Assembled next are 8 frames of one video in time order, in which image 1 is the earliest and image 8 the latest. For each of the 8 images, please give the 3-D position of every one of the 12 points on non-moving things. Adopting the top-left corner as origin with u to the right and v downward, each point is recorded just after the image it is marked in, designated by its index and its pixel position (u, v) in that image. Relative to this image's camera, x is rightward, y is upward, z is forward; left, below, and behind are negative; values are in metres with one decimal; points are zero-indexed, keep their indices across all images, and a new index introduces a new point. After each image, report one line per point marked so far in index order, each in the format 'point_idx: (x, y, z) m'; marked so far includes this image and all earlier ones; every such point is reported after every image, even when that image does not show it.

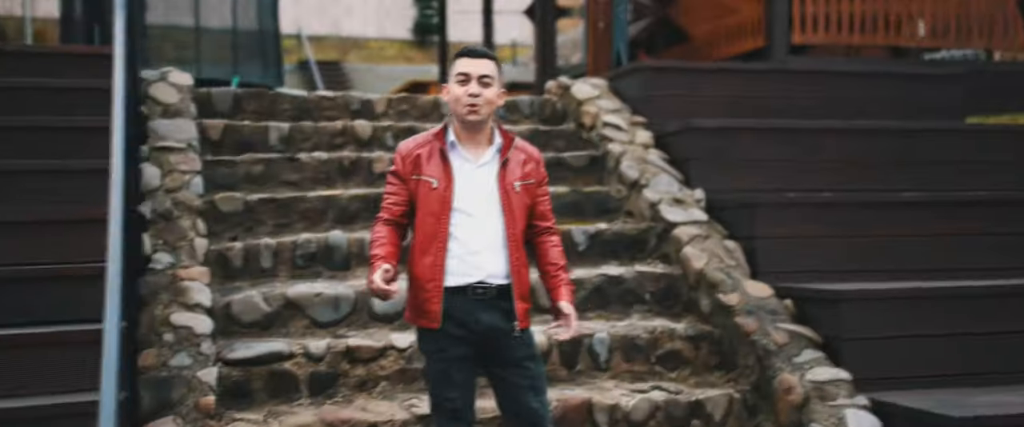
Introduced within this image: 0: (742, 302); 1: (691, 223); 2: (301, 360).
0: (+0.8, -0.3, +3.6) m
1: (+0.7, 0.0, +4.0) m
2: (-0.6, -0.5, +3.3) m
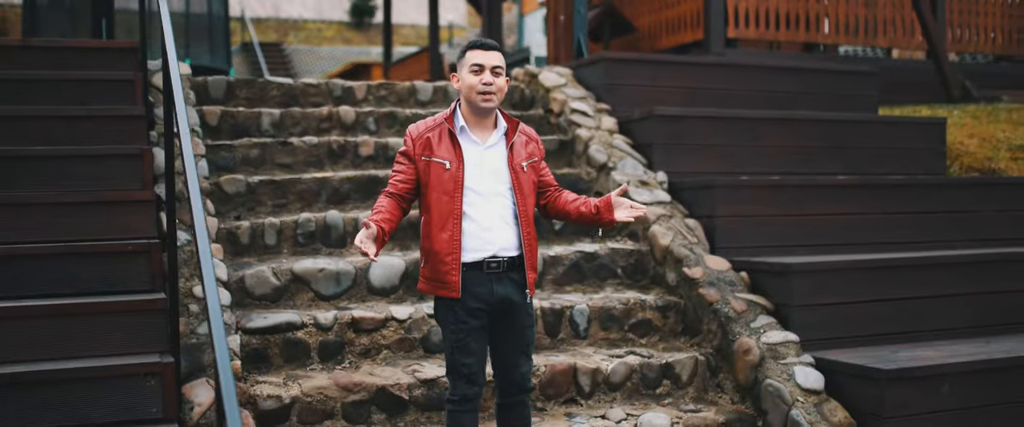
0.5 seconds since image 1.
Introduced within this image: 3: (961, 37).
0: (+0.7, -0.2, +4.0) m
1: (+0.6, 0.0, +4.4) m
2: (-0.6, -0.4, +3.6) m
3: (+3.2, +1.3, +8.0) m
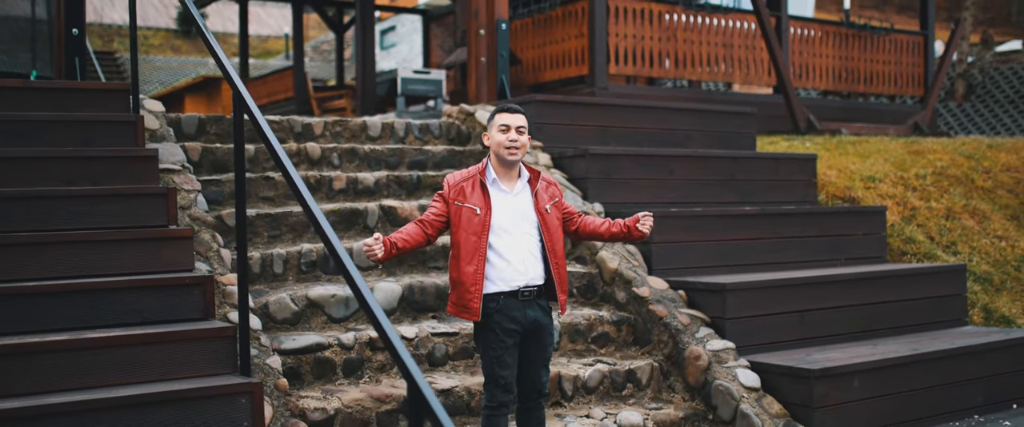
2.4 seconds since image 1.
0: (+0.6, -0.3, +4.8) m
1: (+0.4, -0.1, +5.1) m
2: (-0.7, -0.5, +4.1) m
3: (+2.4, +1.1, +9.1) m
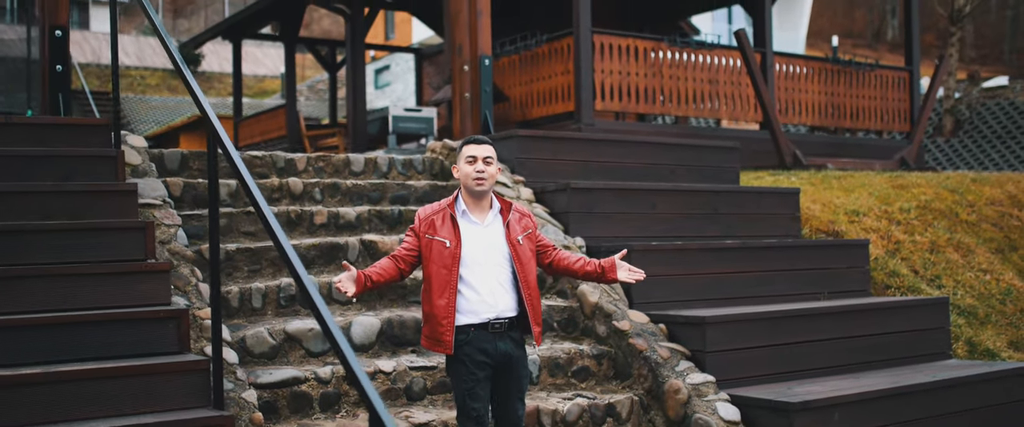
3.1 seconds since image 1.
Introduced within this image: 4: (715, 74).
0: (+0.5, -0.5, +4.8) m
1: (+0.3, -0.2, +5.1) m
2: (-0.7, -0.6, +4.1) m
3: (+2.3, +0.9, +9.2) m
4: (+1.6, +1.1, +8.9) m
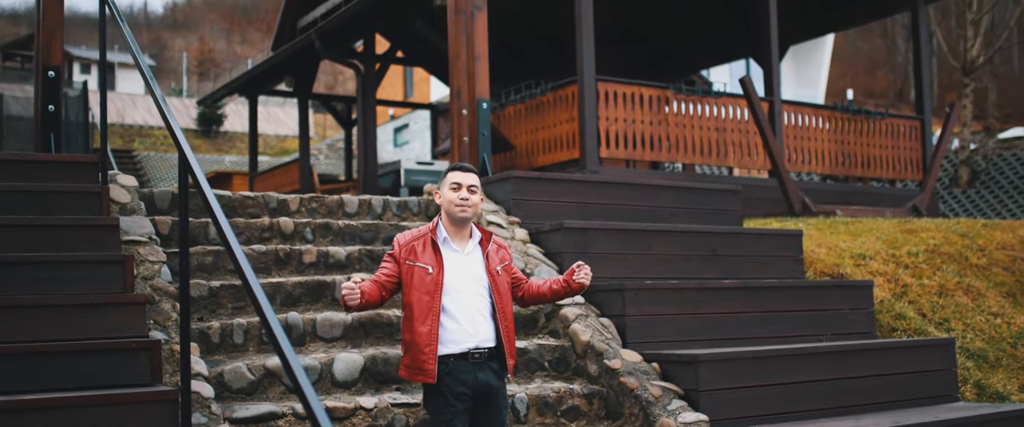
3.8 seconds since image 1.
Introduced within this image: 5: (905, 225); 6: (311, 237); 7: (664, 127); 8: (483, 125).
0: (+0.5, -0.6, +4.6) m
1: (+0.3, -0.4, +5.0) m
2: (-0.8, -0.8, +4.0) m
3: (+2.3, +0.4, +9.1) m
4: (+1.7, +0.7, +8.8) m
5: (+2.6, -0.1, +7.4) m
6: (-1.0, -0.1, +5.4) m
7: (+1.2, +0.7, +8.5) m
8: (-0.2, +0.5, +6.5) m
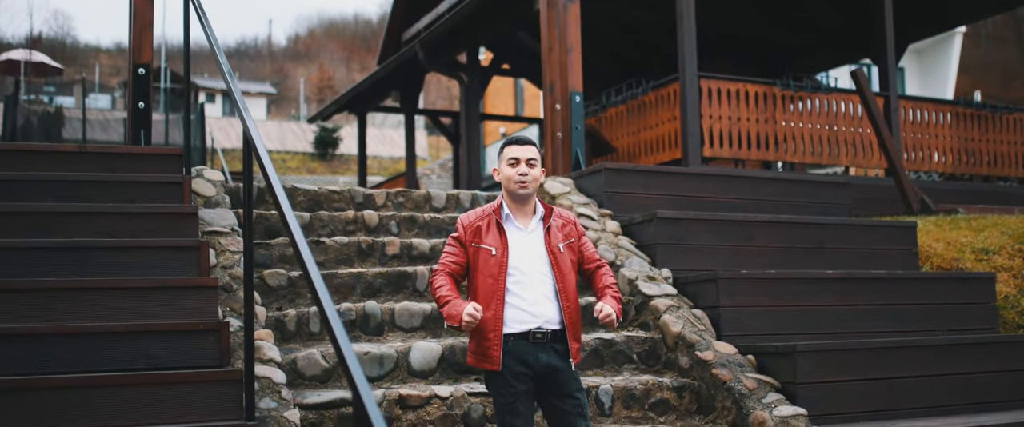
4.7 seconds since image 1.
0: (+0.8, -0.6, +4.4) m
1: (+0.7, -0.4, +4.8) m
2: (-0.5, -0.7, +3.9) m
3: (+3.1, +0.4, +8.6) m
4: (+2.5, +0.7, +8.4) m
5: (+3.3, 0.0, +6.9) m
6: (-0.6, -0.1, +5.3) m
7: (+1.9, +0.7, +8.1) m
8: (+0.4, +0.5, +6.3) m
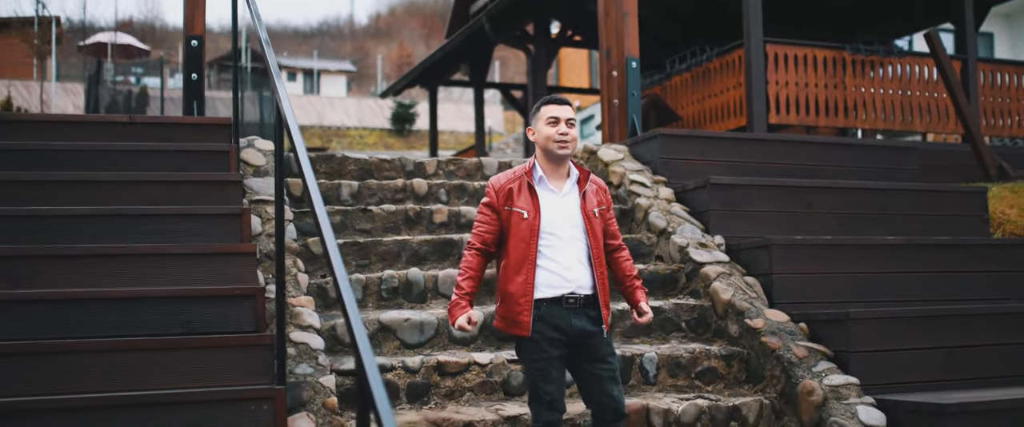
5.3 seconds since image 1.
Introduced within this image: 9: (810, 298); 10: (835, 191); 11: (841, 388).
0: (+1.0, -0.4, +4.3) m
1: (+0.9, -0.2, +4.7) m
2: (-0.4, -0.6, +3.9) m
3: (+3.6, +0.7, +8.2) m
4: (+2.9, +1.0, +8.2) m
5: (+3.6, +0.2, +6.6) m
6: (-0.3, +0.1, +5.3) m
7: (+2.4, +0.9, +7.9) m
8: (+0.7, +0.7, +6.2) m
9: (+1.2, -0.3, +4.6) m
10: (+1.5, +0.1, +5.3) m
11: (+1.2, -0.6, +3.9) m
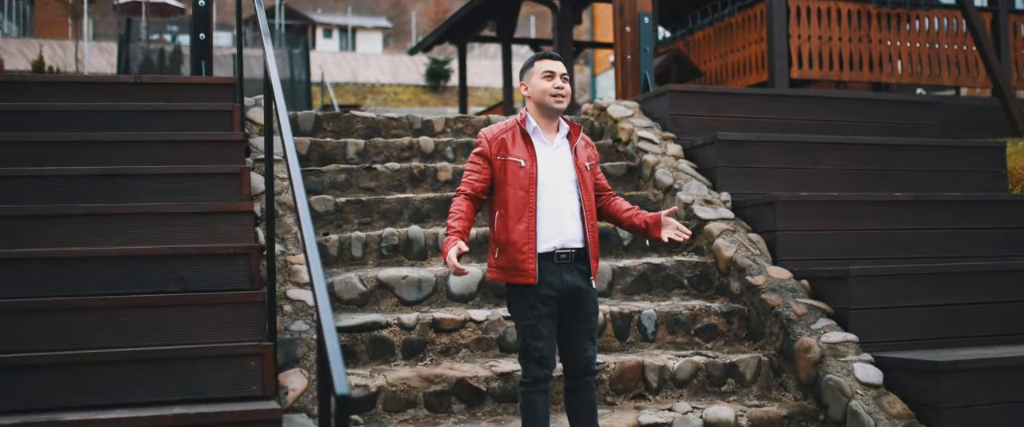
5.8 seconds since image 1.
0: (+1.0, -0.3, +4.2) m
1: (+0.9, 0.0, +4.6) m
2: (-0.4, -0.4, +3.9) m
3: (+3.8, +1.0, +8.1) m
4: (+3.1, +1.3, +8.0) m
5: (+3.7, +0.4, +6.4) m
6: (-0.3, +0.3, +5.3) m
7: (+2.5, +1.2, +7.8) m
8: (+0.7, +1.0, +6.1) m
9: (+1.2, -0.2, +4.5) m
10: (+1.6, +0.3, +5.2) m
11: (+1.2, -0.5, +3.9) m
